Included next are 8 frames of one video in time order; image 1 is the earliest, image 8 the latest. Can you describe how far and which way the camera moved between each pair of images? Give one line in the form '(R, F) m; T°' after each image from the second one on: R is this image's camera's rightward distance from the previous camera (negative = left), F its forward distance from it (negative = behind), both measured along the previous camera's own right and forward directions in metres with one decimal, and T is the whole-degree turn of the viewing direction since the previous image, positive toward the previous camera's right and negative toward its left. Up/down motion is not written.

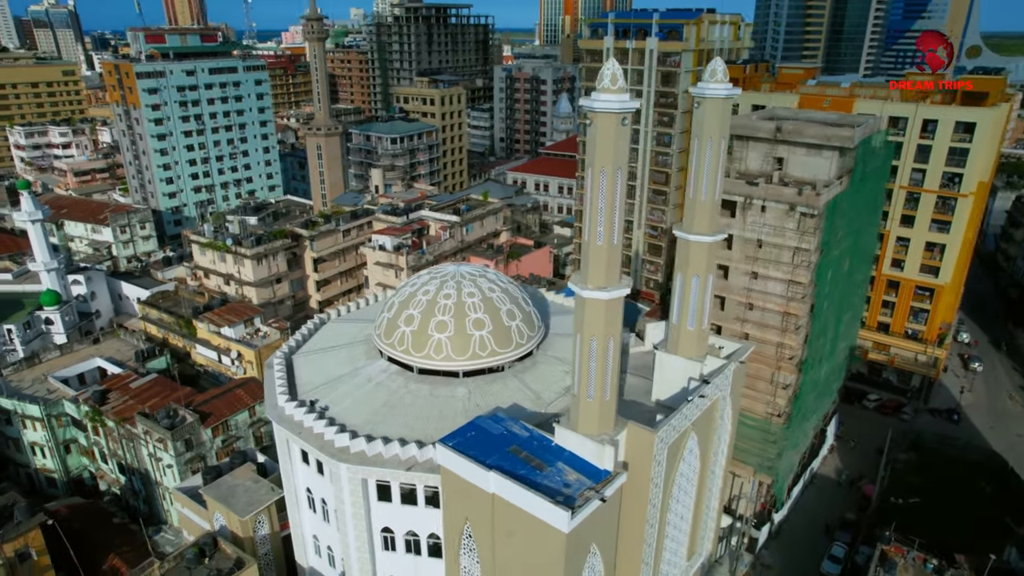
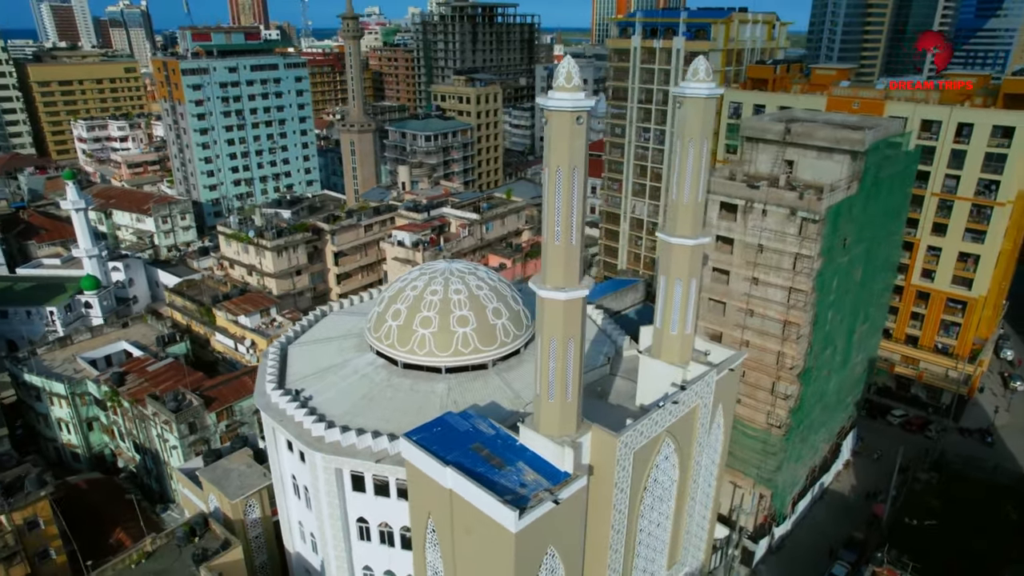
(+2.4, +0.1) m; -4°
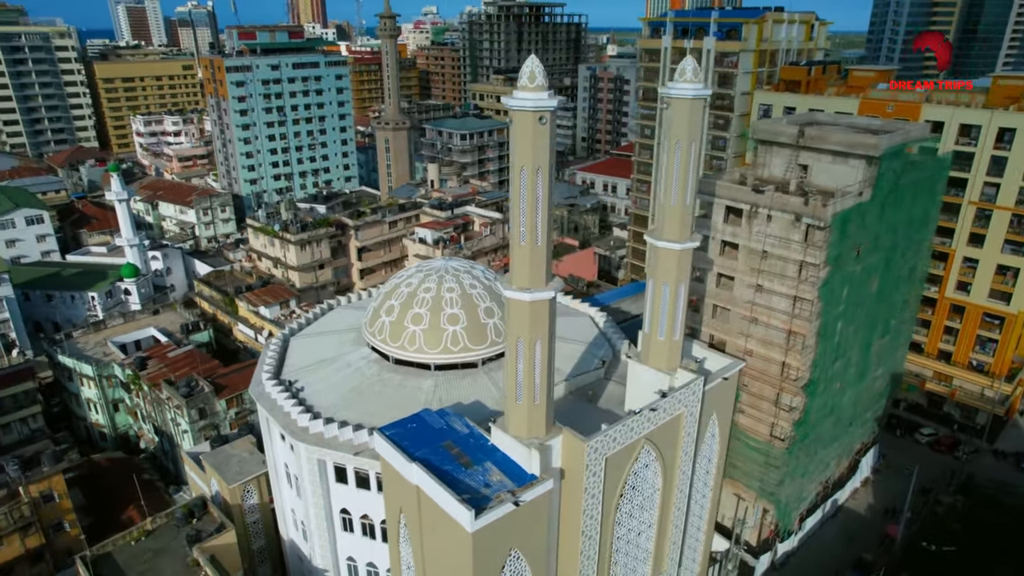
(+2.1, +0.1) m; -4°
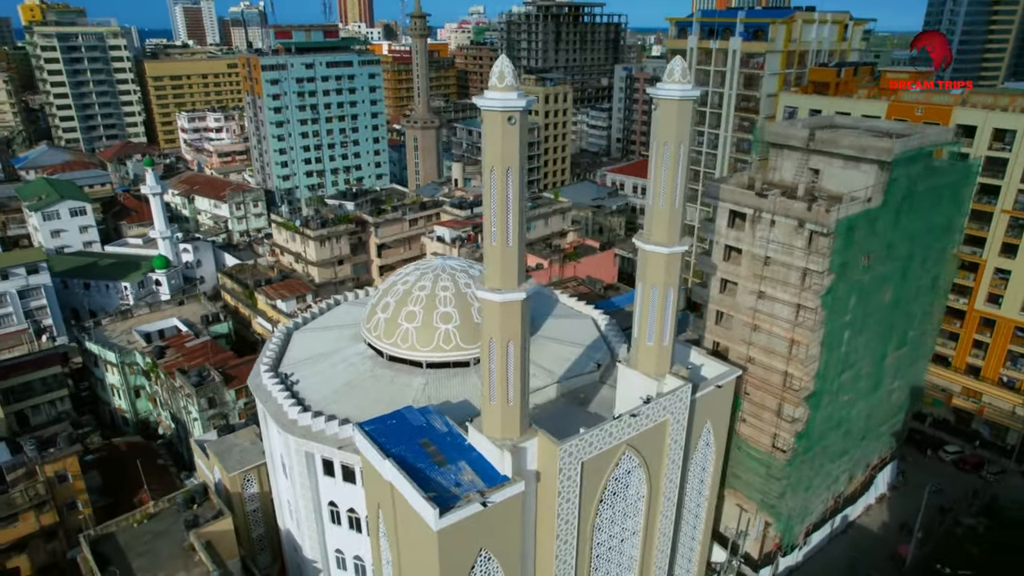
(+1.7, +0.1) m; -4°
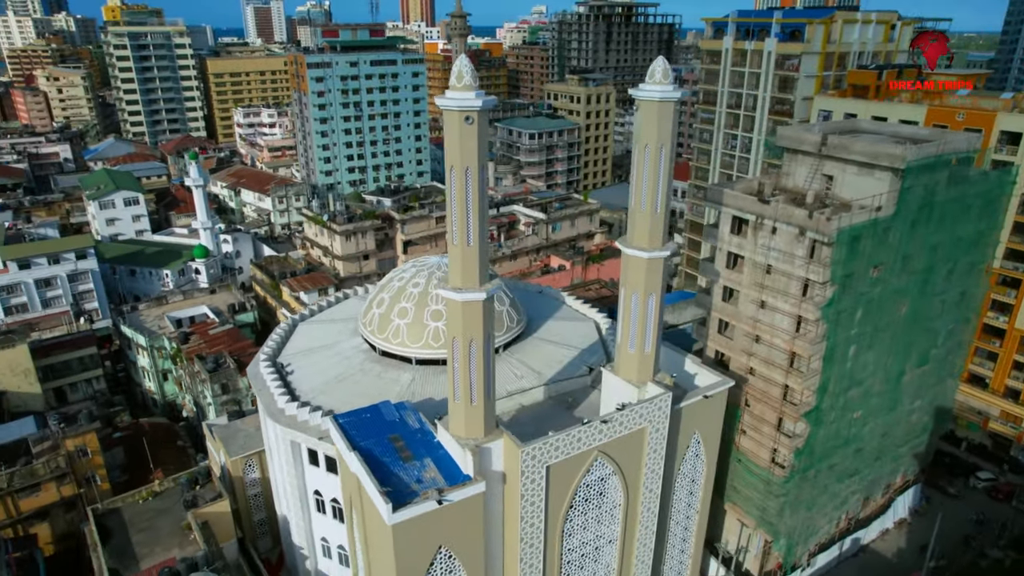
(+2.3, +0.1) m; -5°
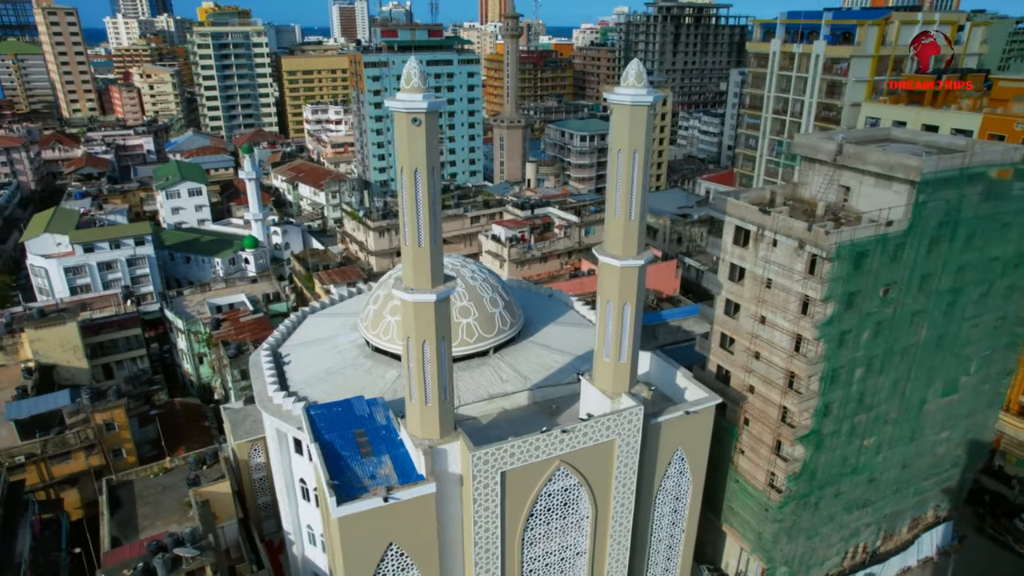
(+3.0, +0.3) m; -6°
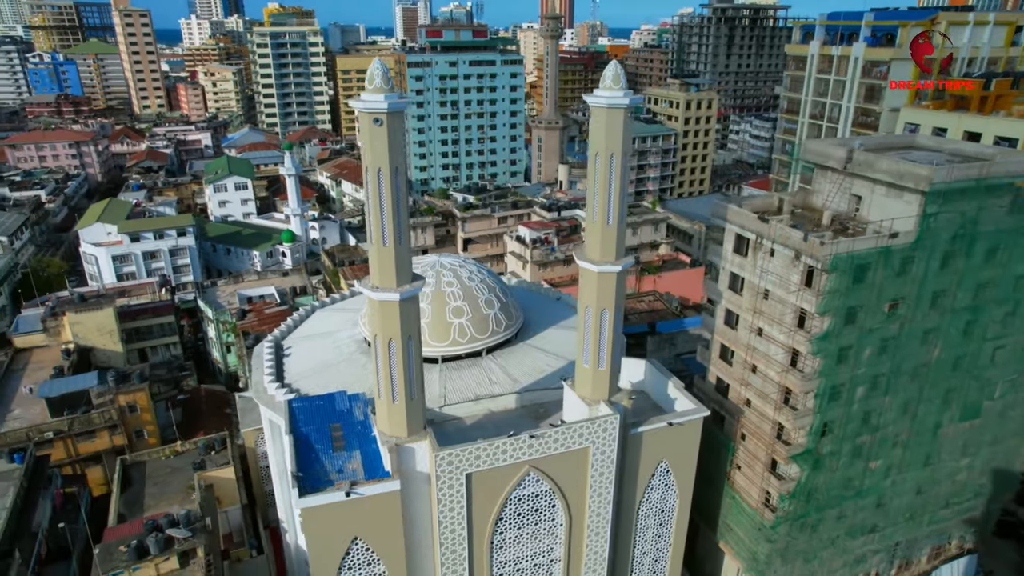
(+2.3, +0.2) m; -5°
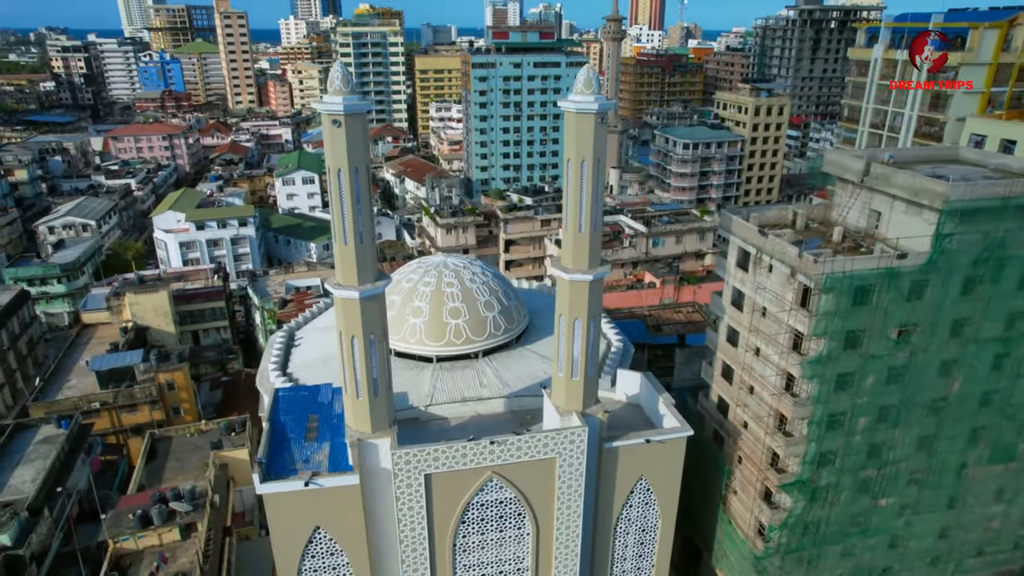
(+3.1, +0.3) m; -7°
